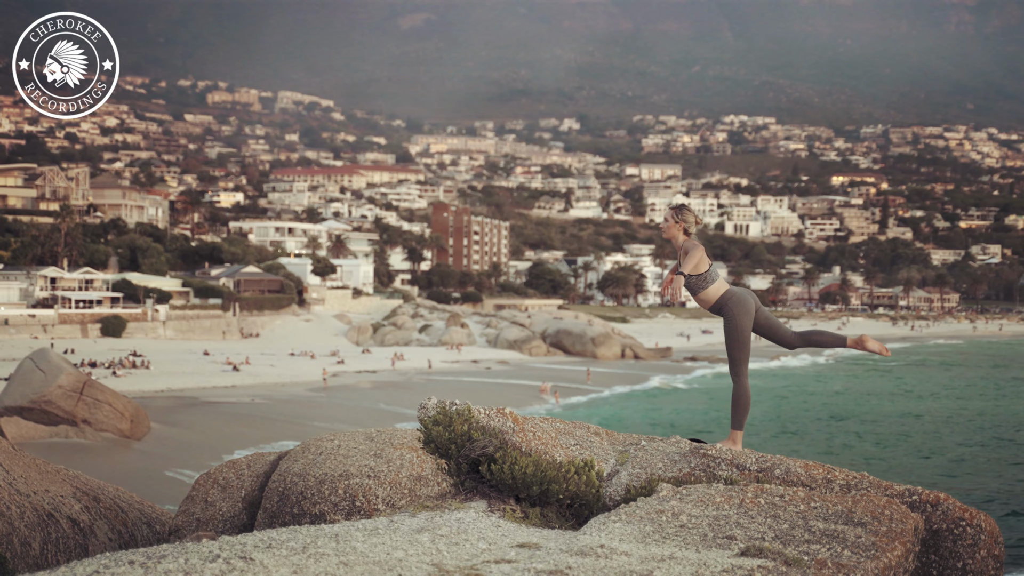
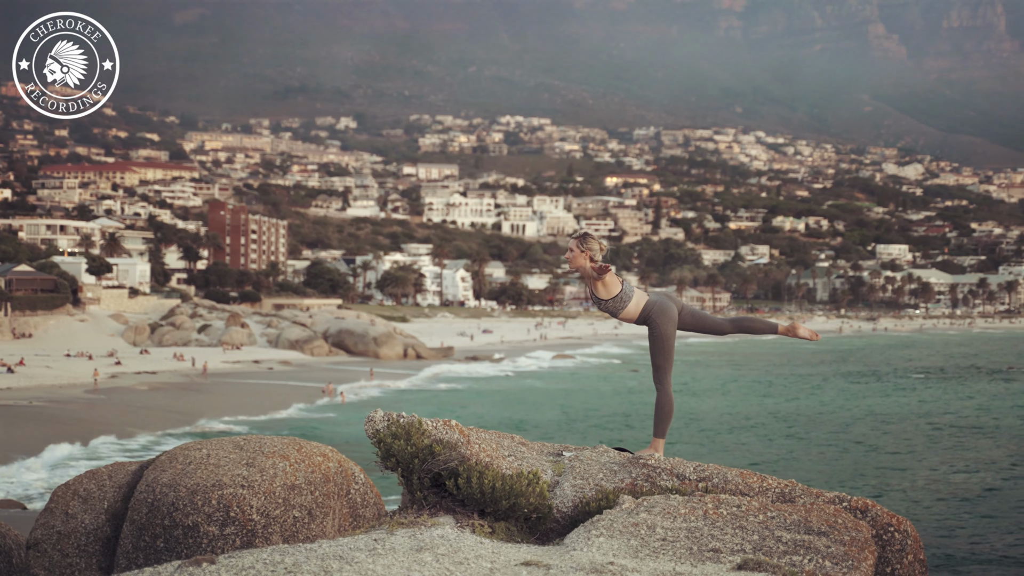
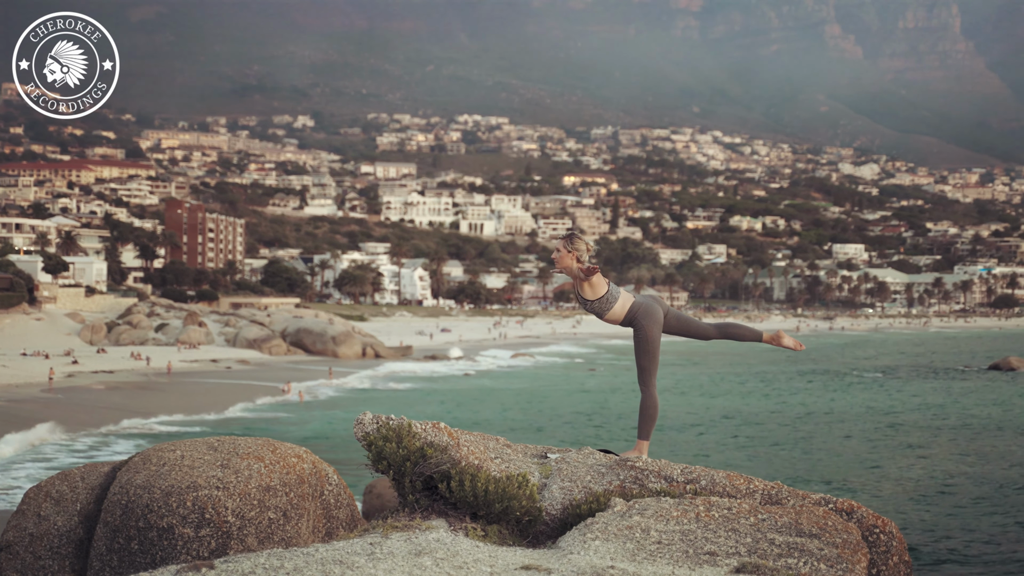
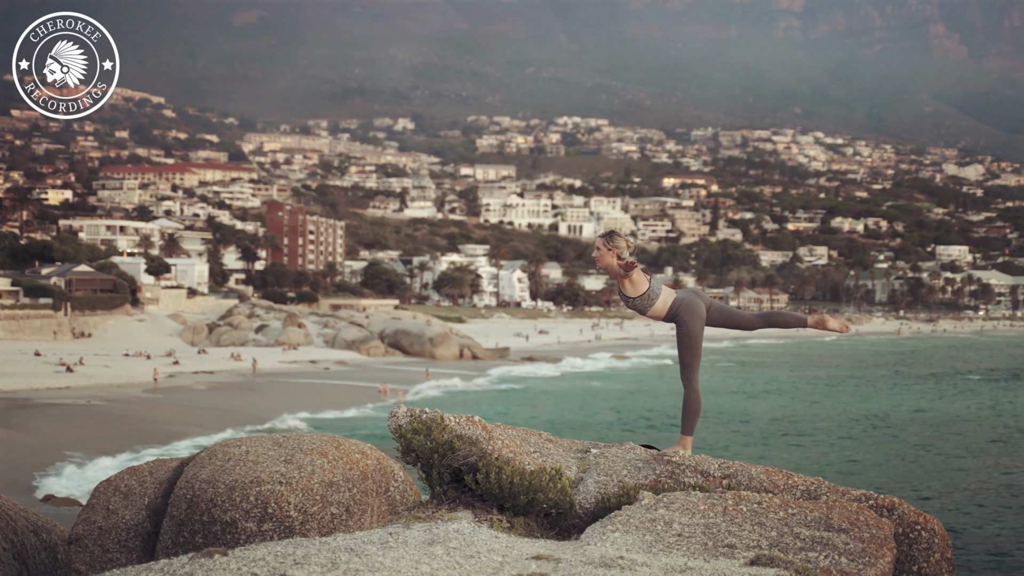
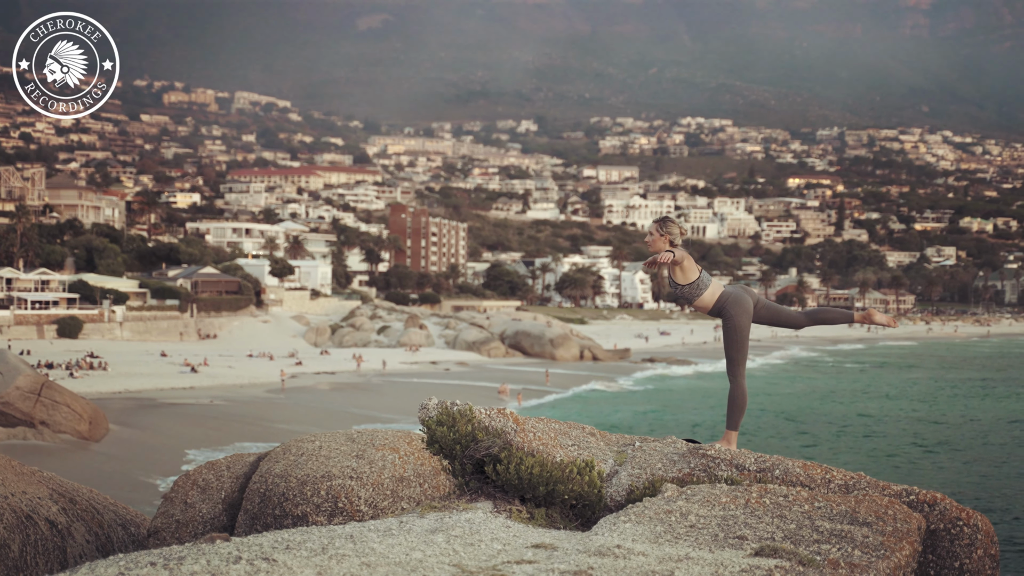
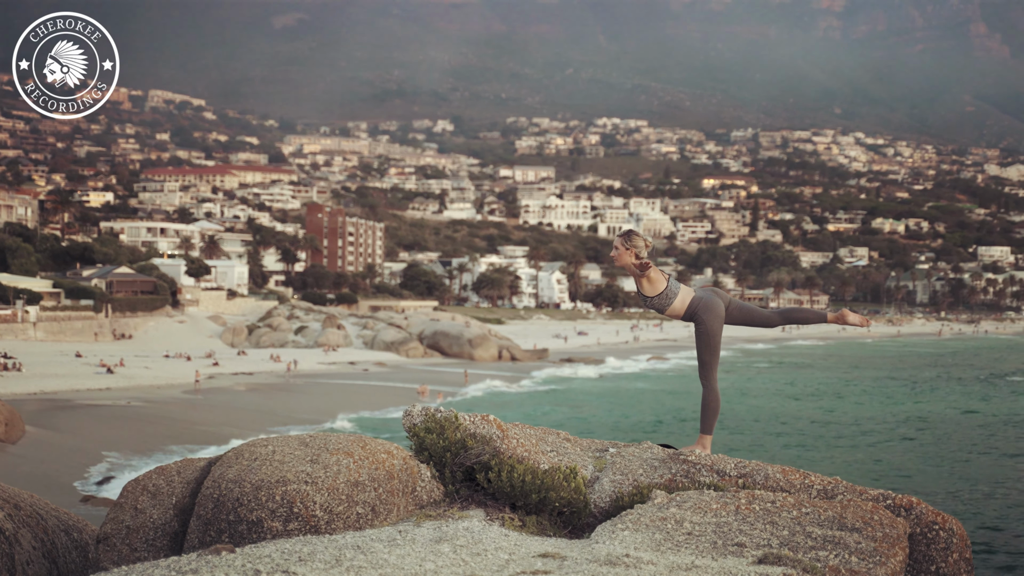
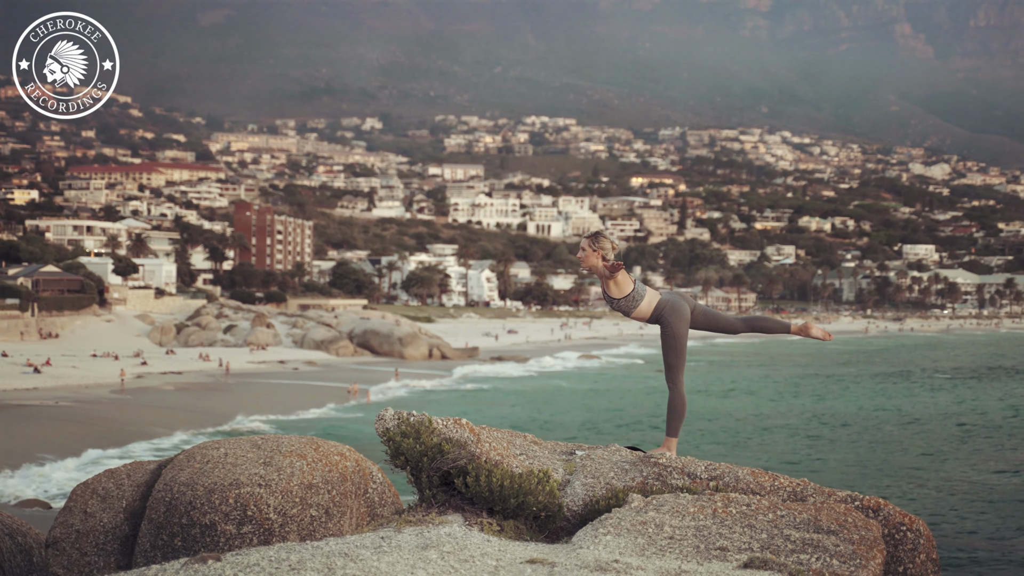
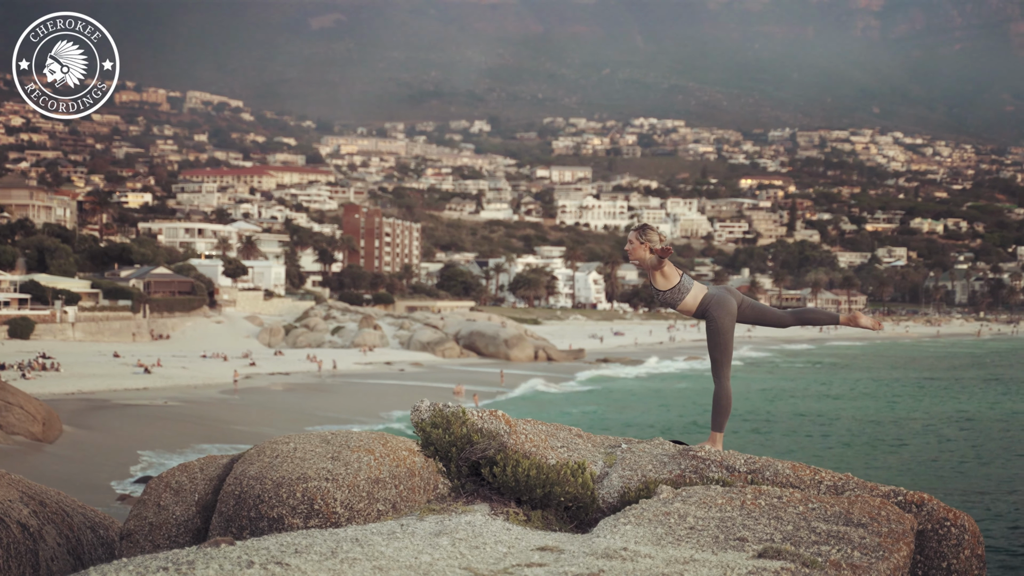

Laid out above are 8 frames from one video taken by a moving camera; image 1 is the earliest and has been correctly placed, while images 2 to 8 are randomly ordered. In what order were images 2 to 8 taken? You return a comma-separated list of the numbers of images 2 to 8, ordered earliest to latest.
5, 8, 6, 4, 7, 2, 3
